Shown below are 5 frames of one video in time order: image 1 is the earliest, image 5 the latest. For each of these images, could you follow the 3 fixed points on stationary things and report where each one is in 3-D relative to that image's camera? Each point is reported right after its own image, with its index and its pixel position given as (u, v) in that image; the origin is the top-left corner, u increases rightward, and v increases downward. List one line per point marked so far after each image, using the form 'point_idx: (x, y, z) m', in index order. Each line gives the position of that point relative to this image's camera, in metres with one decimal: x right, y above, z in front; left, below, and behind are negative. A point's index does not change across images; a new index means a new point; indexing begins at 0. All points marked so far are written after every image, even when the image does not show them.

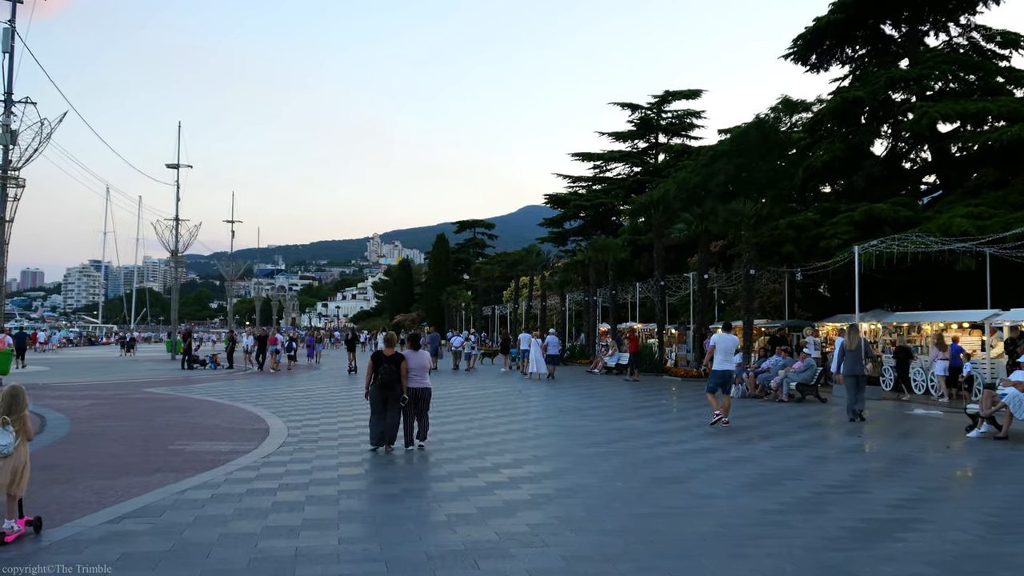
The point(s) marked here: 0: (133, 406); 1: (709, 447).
0: (-6.4, -2.0, +18.1) m
1: (+2.1, -1.7, +11.3) m
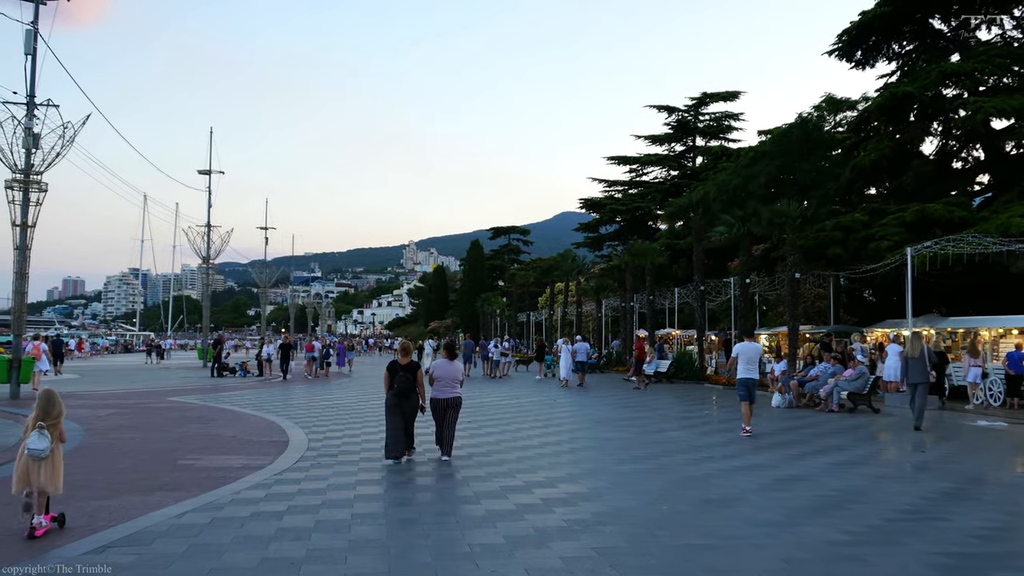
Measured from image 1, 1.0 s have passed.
0: (-5.8, -2.1, +17.4) m
1: (+2.4, -1.7, +10.4) m
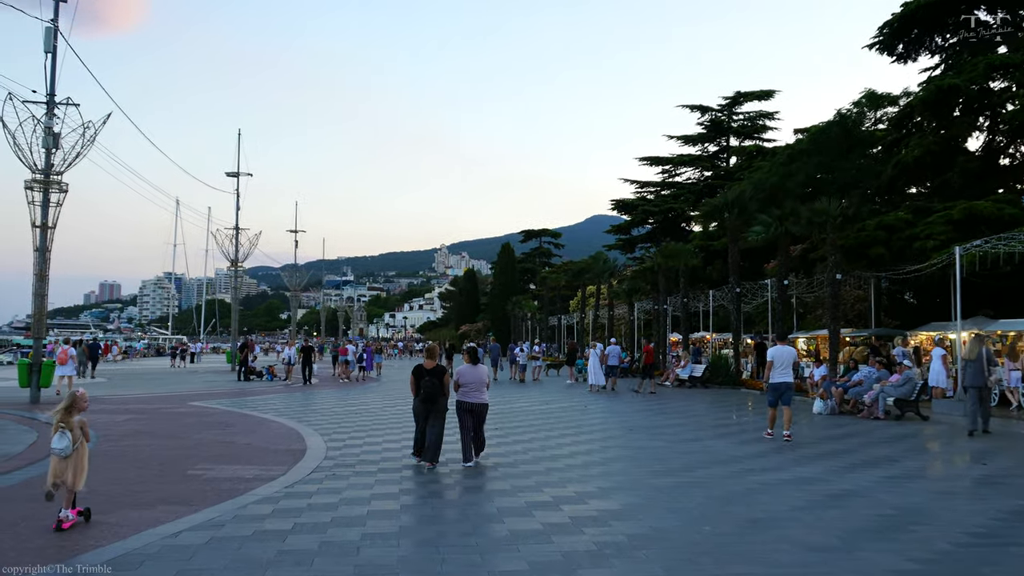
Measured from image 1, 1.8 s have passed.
0: (-5.4, -2.1, +16.9) m
1: (+2.6, -1.7, +9.6) m
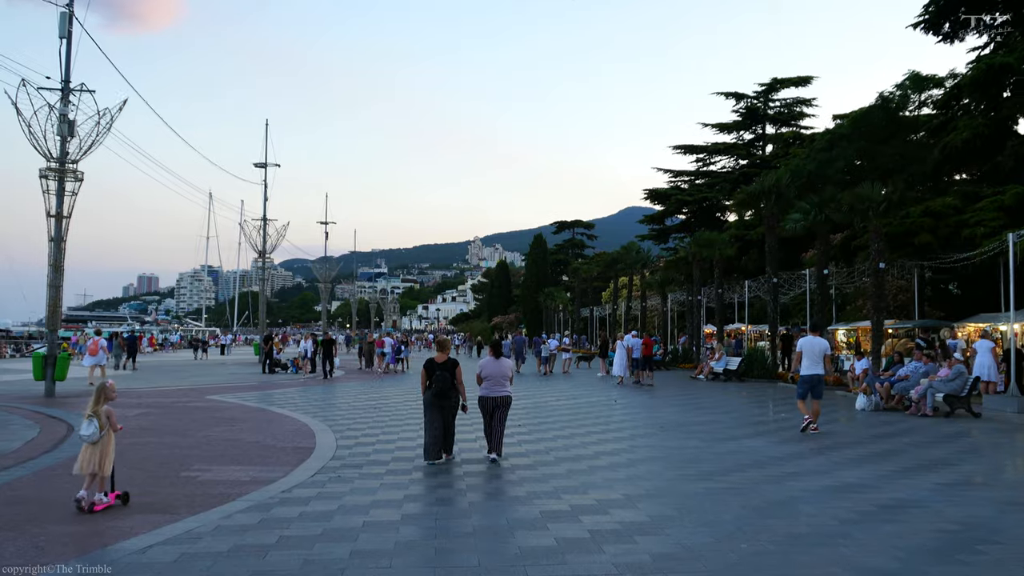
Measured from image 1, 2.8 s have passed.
0: (-5.0, -1.9, +16.3) m
1: (+2.8, -1.6, +8.7) m
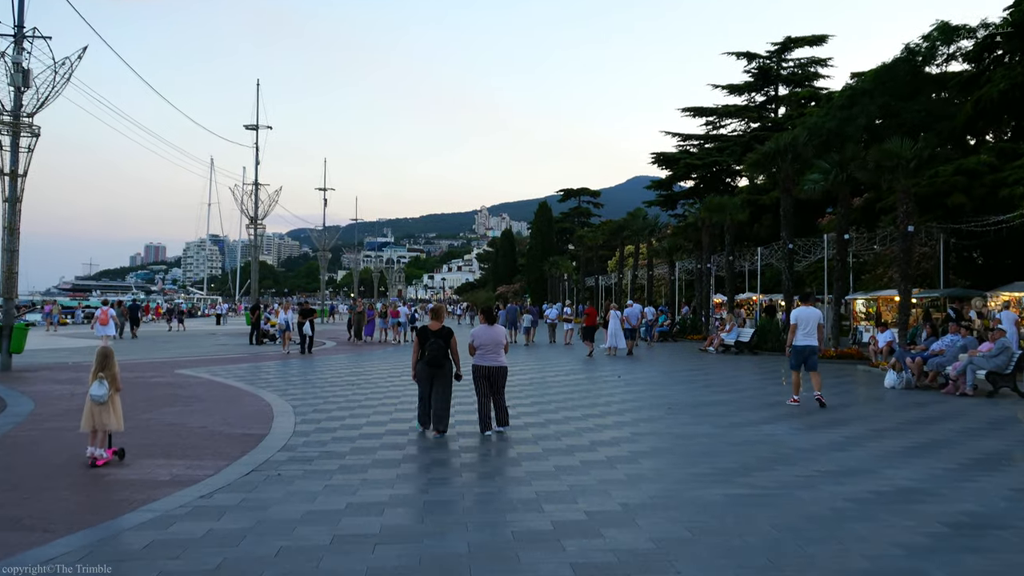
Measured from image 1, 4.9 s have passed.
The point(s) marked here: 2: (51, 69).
0: (-5.1, -1.5, +14.7) m
1: (+2.6, -1.3, +7.1) m
2: (-8.4, +4.0, +19.4) m
